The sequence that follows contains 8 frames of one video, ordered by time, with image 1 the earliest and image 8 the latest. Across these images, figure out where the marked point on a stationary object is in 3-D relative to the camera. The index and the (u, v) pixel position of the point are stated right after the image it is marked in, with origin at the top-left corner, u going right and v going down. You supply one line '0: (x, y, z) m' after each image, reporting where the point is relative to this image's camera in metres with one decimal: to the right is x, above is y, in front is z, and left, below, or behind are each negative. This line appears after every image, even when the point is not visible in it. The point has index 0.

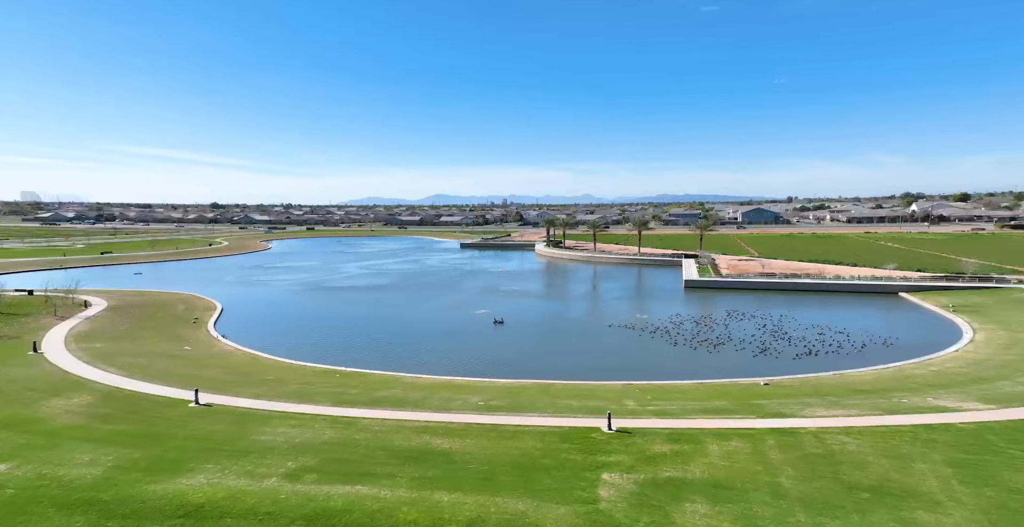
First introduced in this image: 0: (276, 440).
0: (-5.6, -4.2, +12.7) m
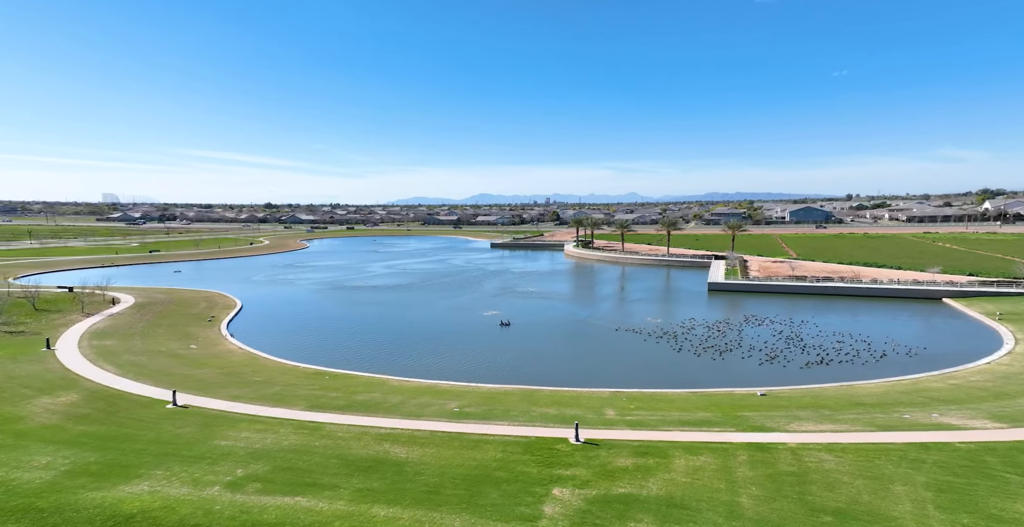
0: (-6.5, -4.3, +12.7) m
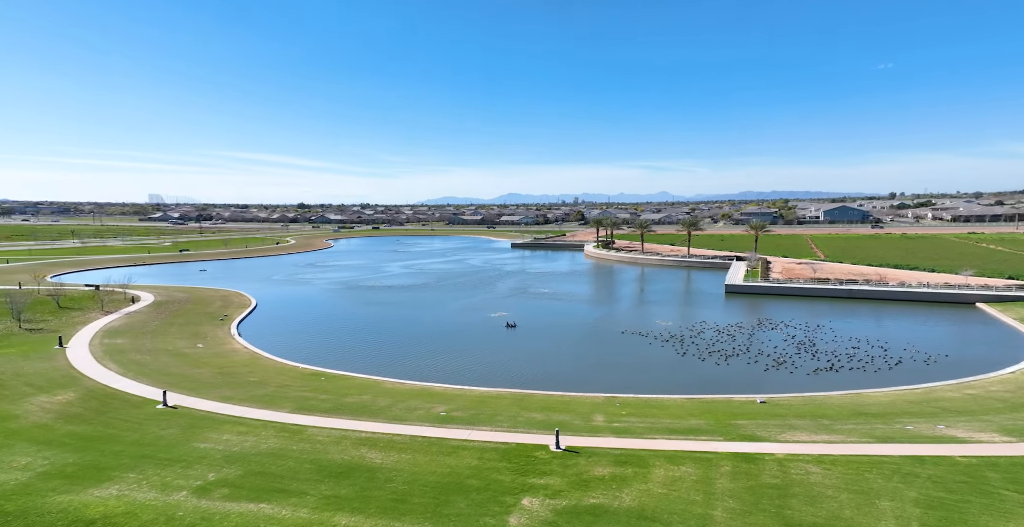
0: (-7.0, -4.4, +12.7) m
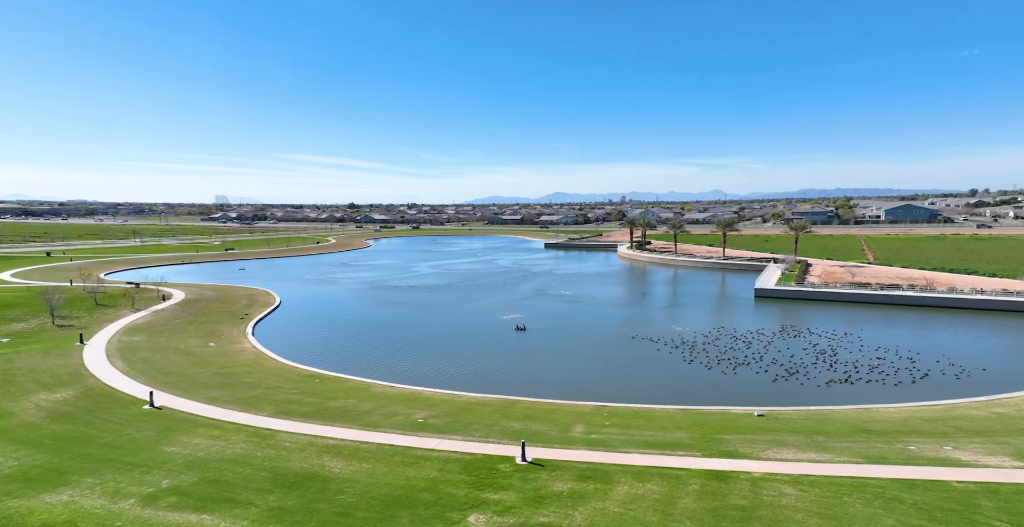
0: (-7.9, -4.5, +12.8) m
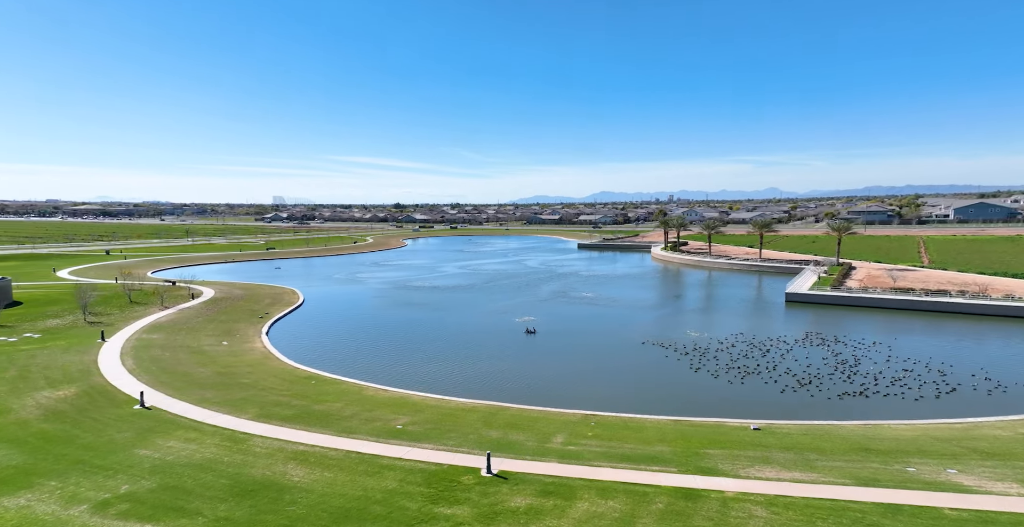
0: (-8.7, -4.6, +12.9) m
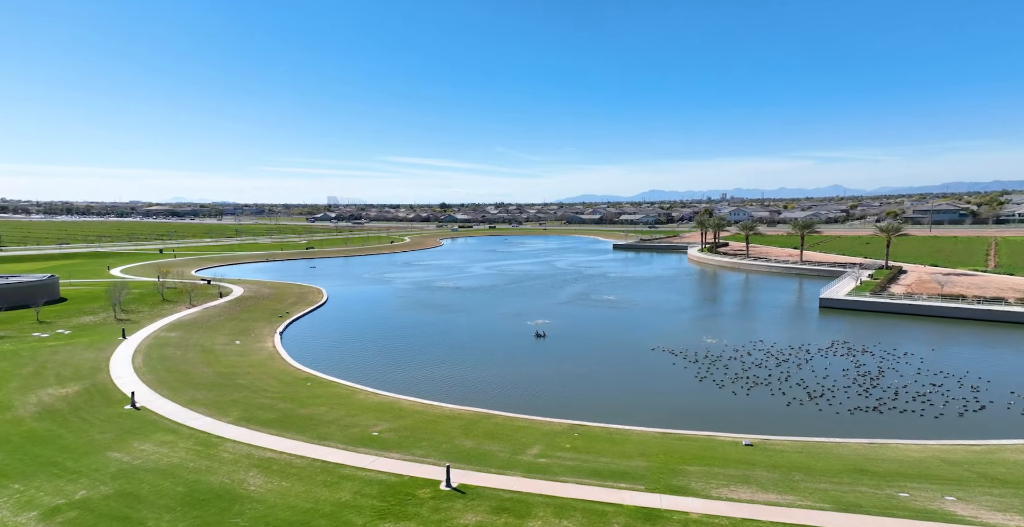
0: (-9.6, -4.8, +13.2) m
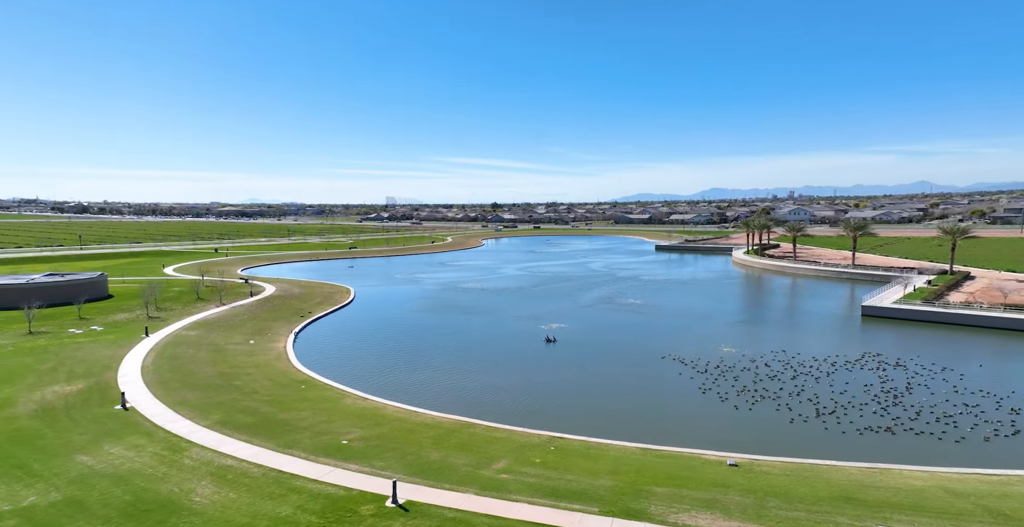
0: (-10.7, -4.9, +13.6) m
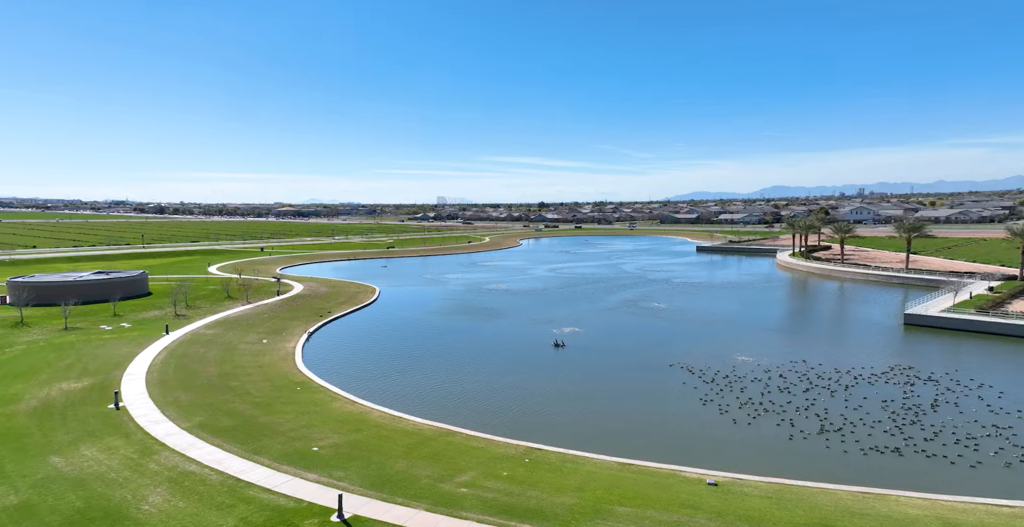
0: (-11.7, -5.1, +14.0) m
